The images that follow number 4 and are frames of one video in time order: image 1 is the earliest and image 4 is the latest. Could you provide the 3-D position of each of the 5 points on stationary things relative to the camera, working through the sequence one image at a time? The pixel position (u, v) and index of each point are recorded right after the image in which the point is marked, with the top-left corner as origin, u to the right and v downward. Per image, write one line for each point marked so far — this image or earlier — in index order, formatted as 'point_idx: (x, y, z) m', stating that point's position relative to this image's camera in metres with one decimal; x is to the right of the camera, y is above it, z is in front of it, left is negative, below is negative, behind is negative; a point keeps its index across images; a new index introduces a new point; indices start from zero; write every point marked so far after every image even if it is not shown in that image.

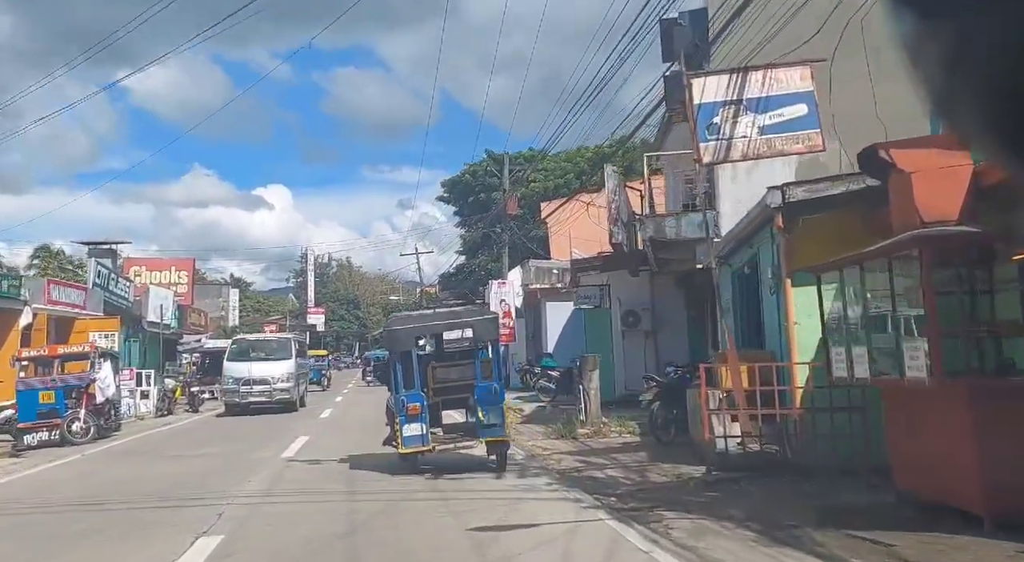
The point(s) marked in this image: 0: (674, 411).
0: (+2.2, -1.8, +11.8) m
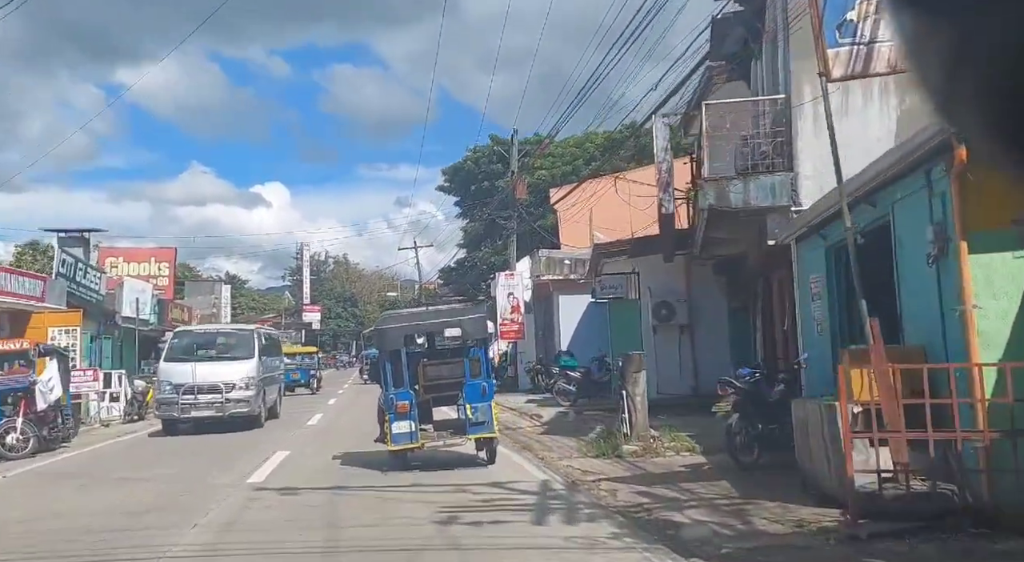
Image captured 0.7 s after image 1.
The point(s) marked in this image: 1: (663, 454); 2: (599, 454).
0: (+2.6, -1.5, +9.1) m
1: (+1.8, -2.1, +10.6) m
2: (+1.1, -2.2, +11.2) m
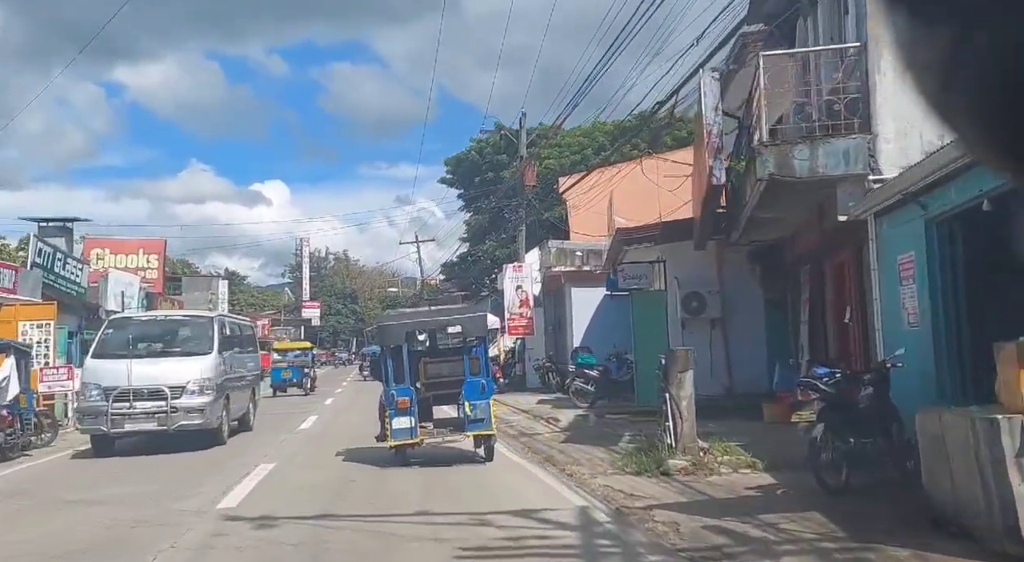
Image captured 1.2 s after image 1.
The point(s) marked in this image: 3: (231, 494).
0: (+2.8, -1.3, +7.3) m
1: (+2.1, -1.9, +8.8) m
2: (+1.4, -2.0, +9.4) m
3: (-2.9, -2.1, +8.9) m
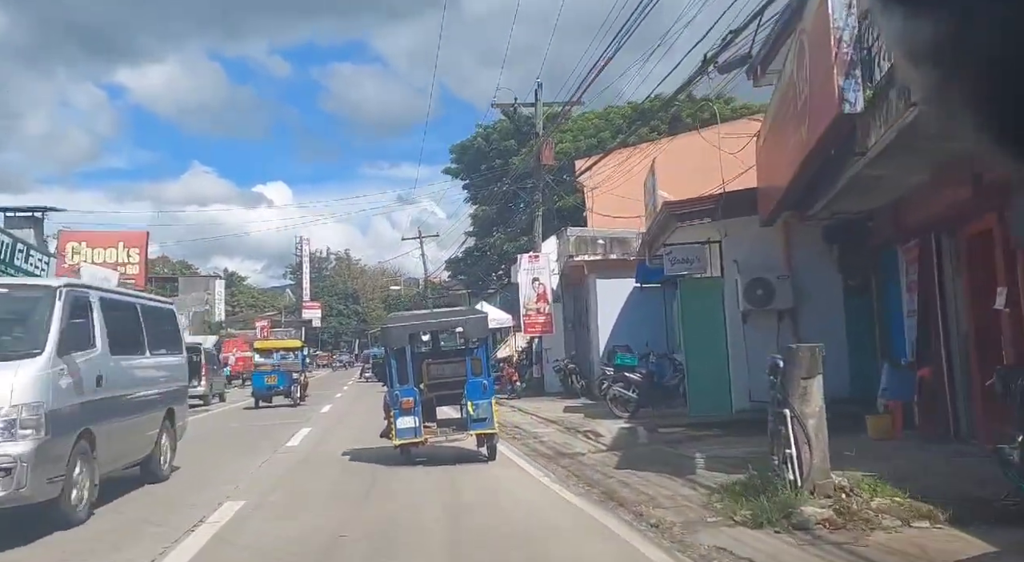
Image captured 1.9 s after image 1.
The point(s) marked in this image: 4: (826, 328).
0: (+3.3, -1.1, +4.4) m
1: (+2.6, -1.7, +6.0) m
2: (+1.8, -1.8, +6.5) m
3: (-2.4, -1.9, +6.1) m
4: (+5.1, -0.8, +14.3) m
